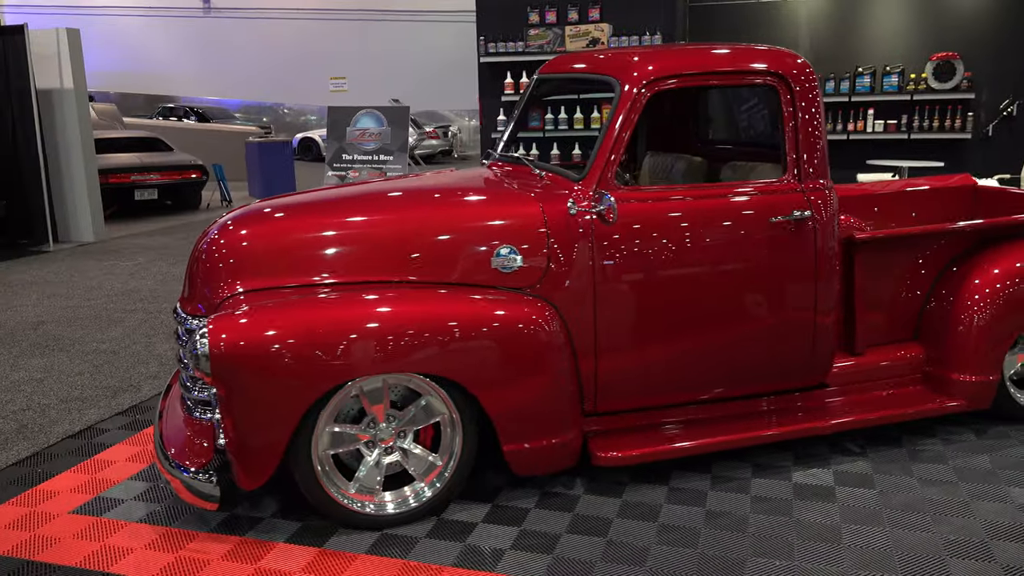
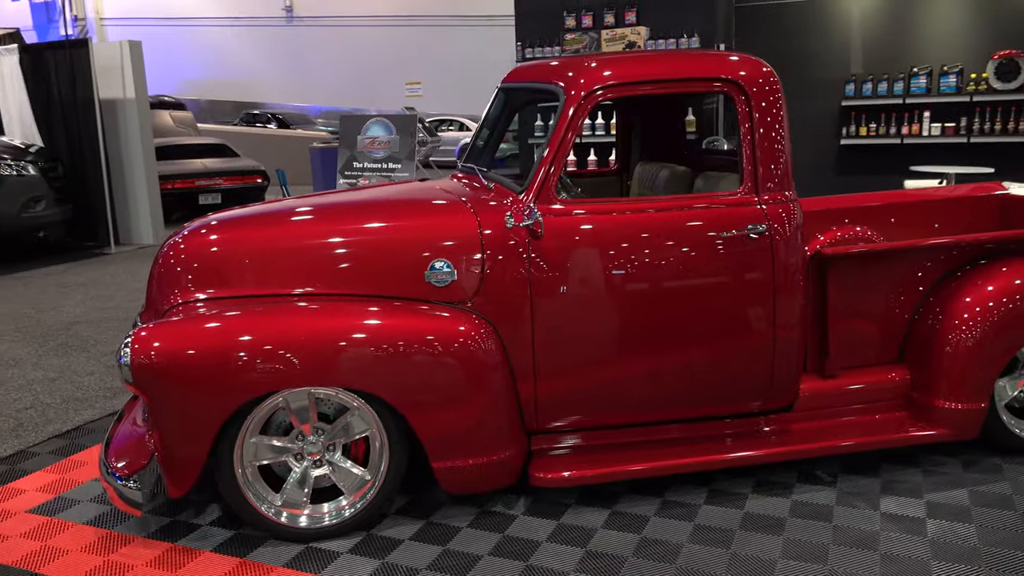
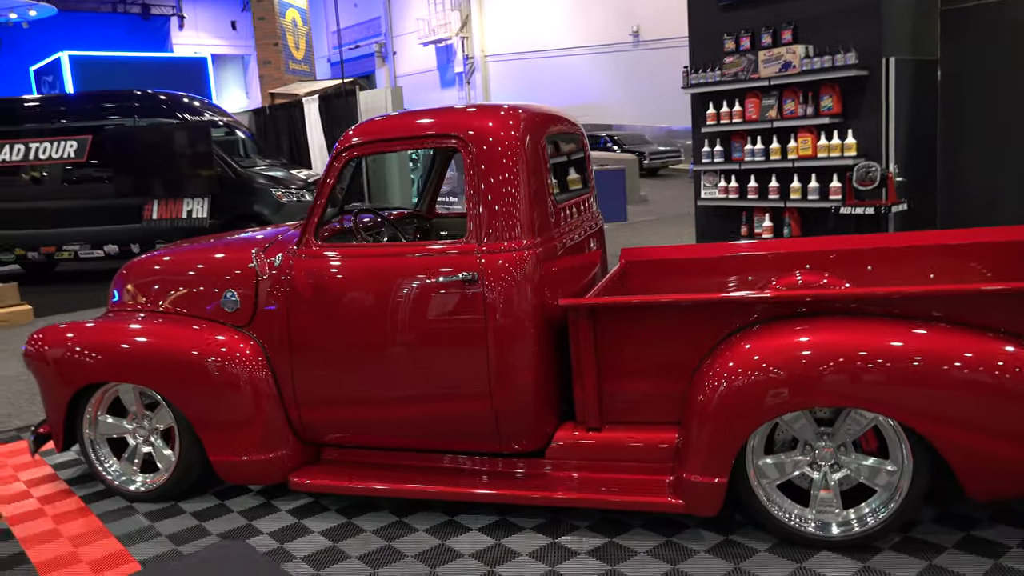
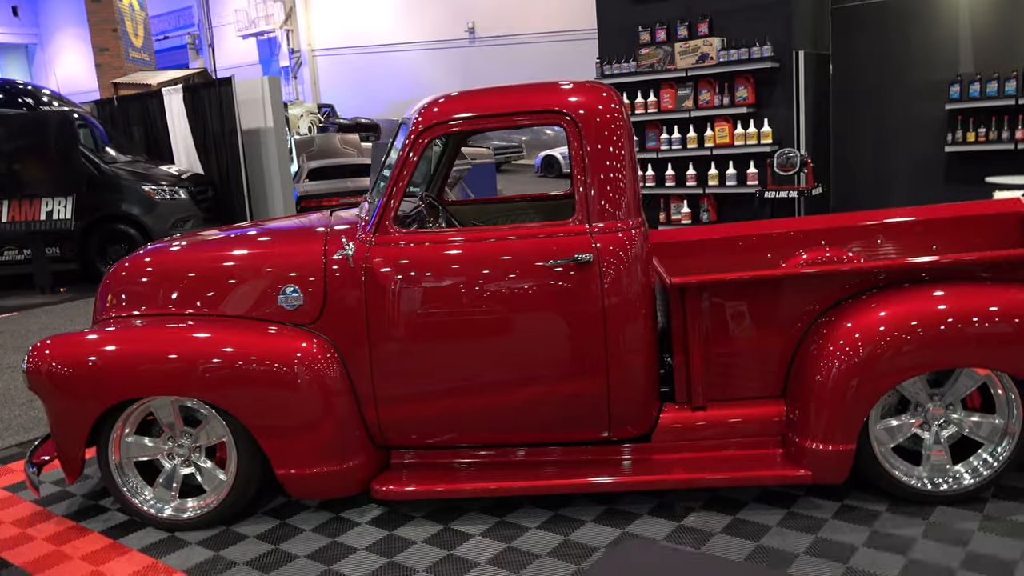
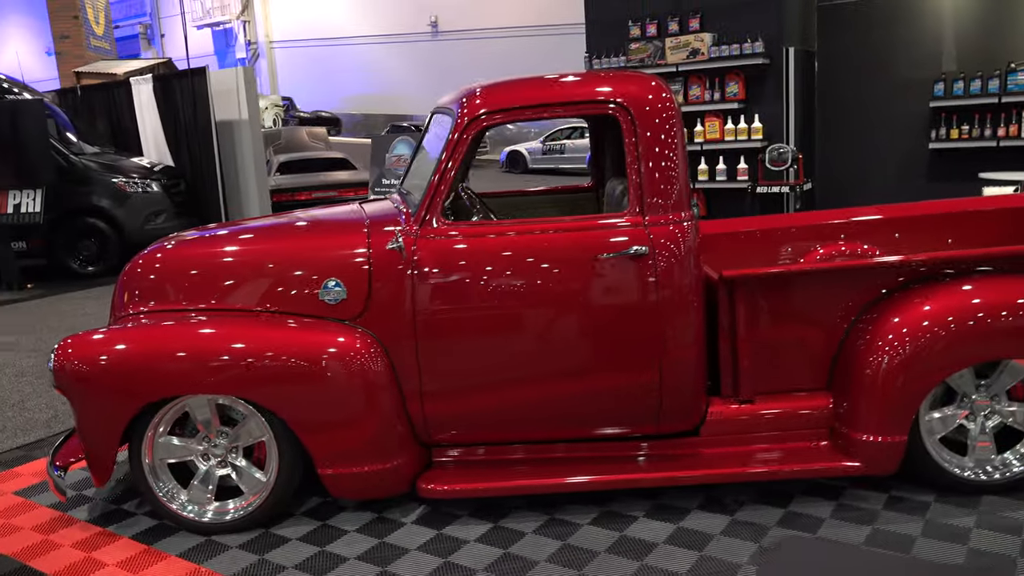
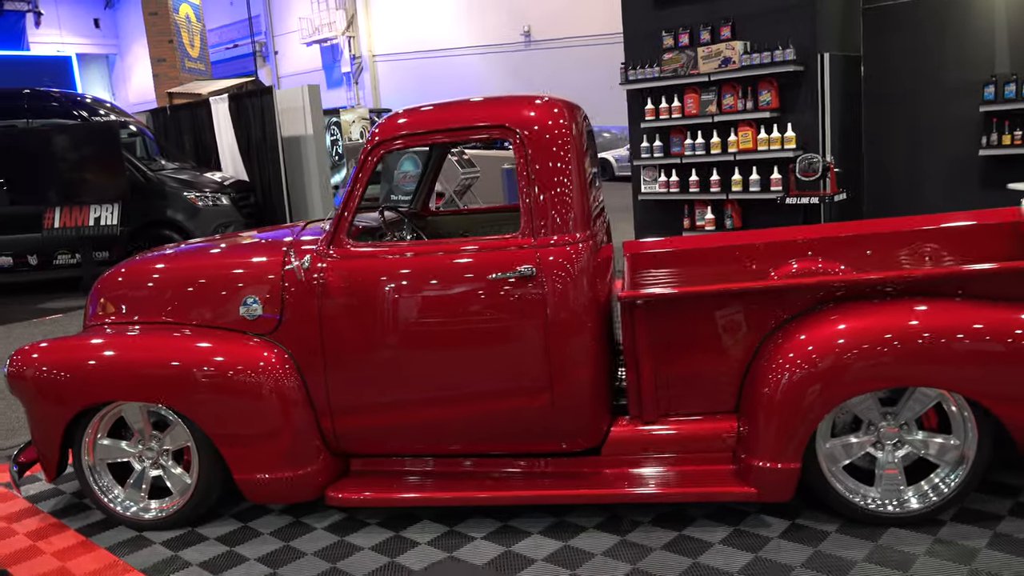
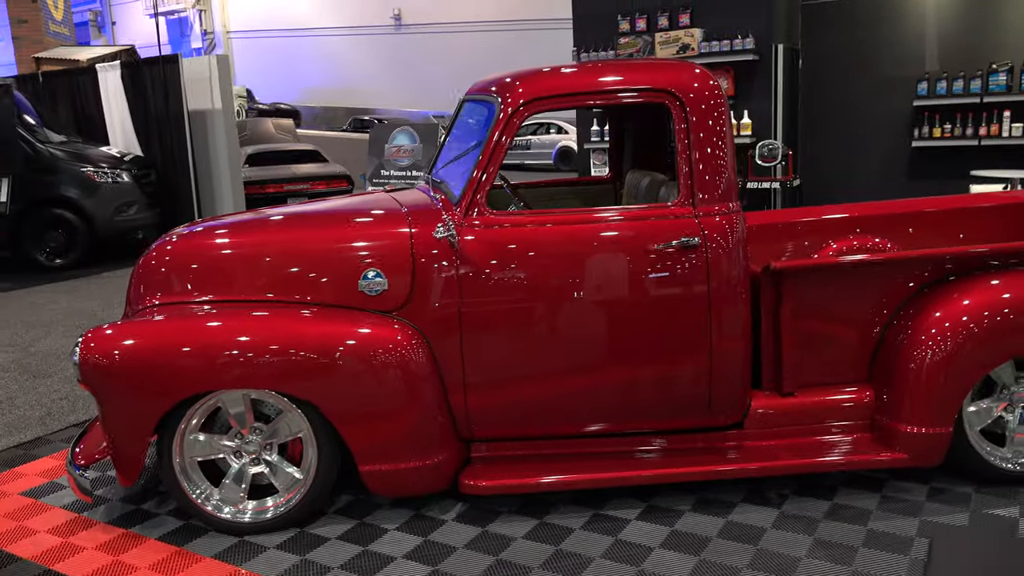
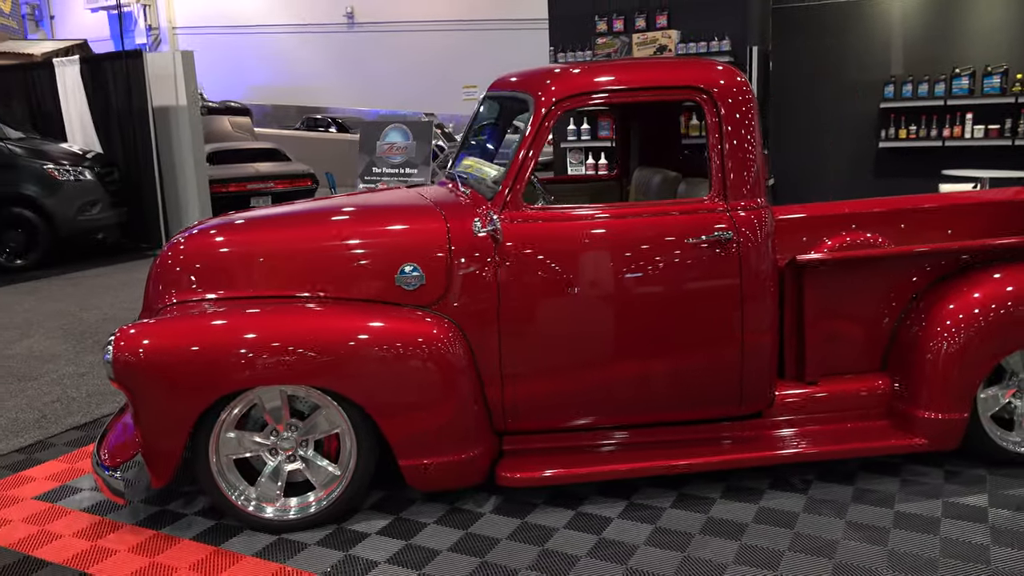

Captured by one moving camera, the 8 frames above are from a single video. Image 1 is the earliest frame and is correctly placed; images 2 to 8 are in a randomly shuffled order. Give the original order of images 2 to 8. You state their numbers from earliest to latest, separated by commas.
2, 8, 7, 5, 4, 6, 3
